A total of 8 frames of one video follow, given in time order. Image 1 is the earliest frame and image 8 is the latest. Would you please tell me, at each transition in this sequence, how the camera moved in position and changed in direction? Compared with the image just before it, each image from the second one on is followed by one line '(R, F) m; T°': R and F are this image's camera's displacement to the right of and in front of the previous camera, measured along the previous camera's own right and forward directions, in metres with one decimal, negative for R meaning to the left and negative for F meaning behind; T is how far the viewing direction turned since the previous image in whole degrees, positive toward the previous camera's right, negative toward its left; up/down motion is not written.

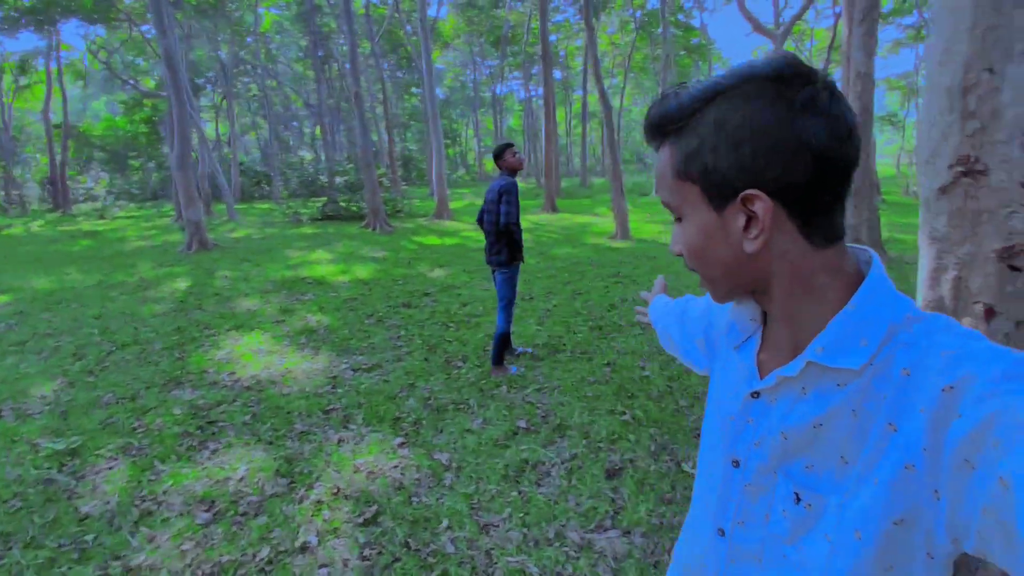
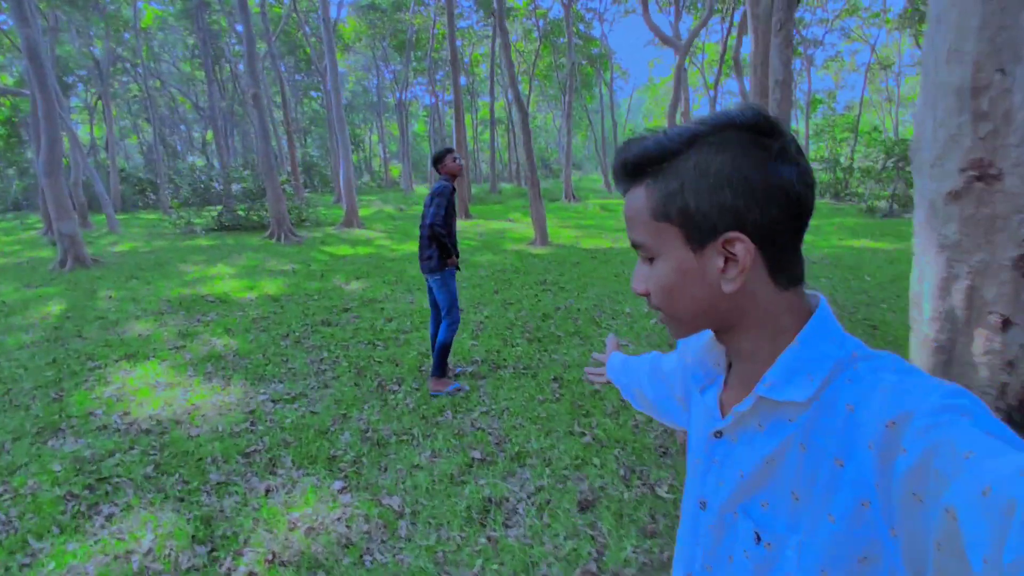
(-0.3, +0.4) m; +9°
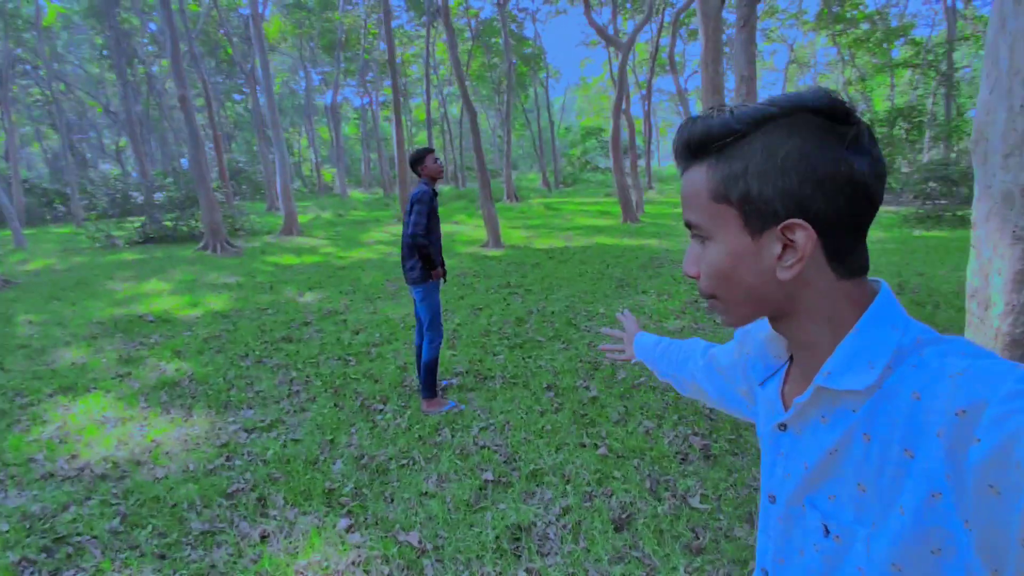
(-0.4, +0.3) m; +6°
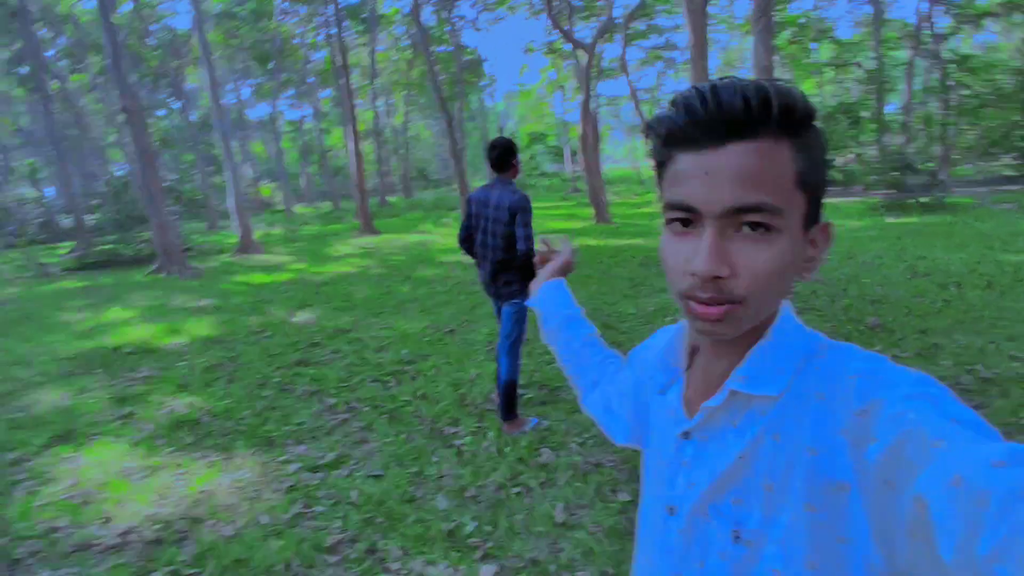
(-1.0, +0.5) m; +6°
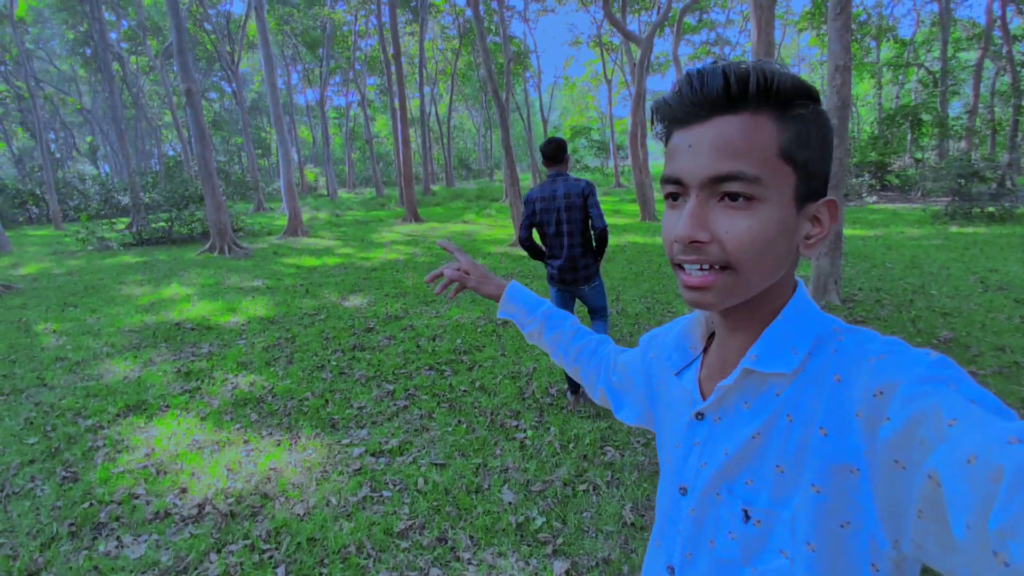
(-0.3, 0.0) m; -3°
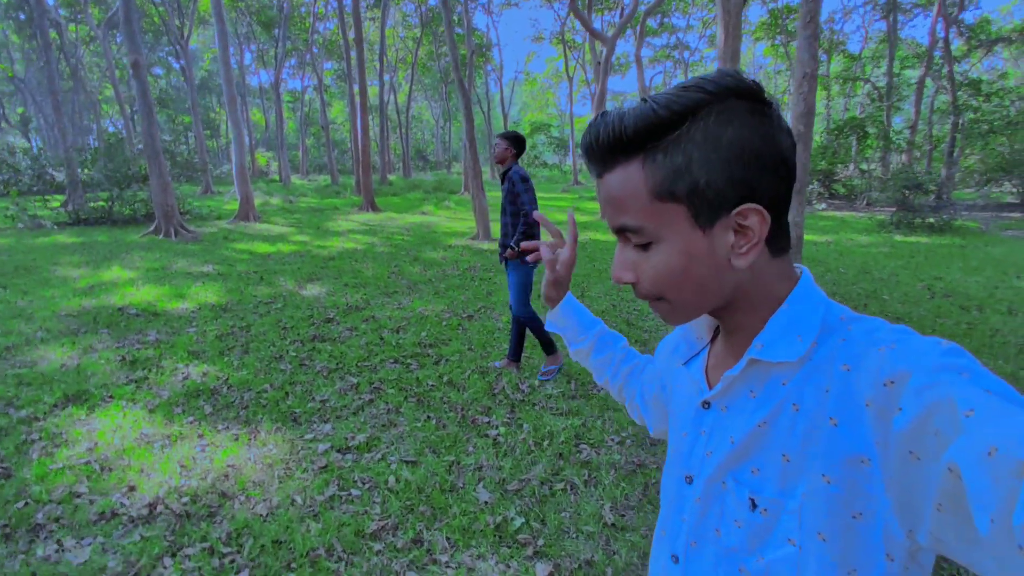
(-0.2, +0.1) m; +4°
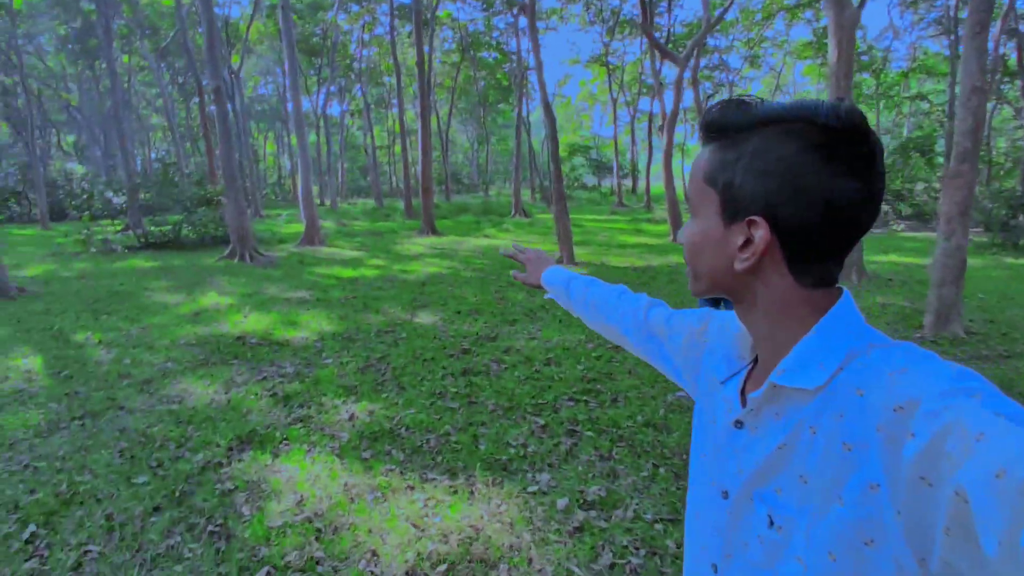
(-1.4, +0.4) m; -2°
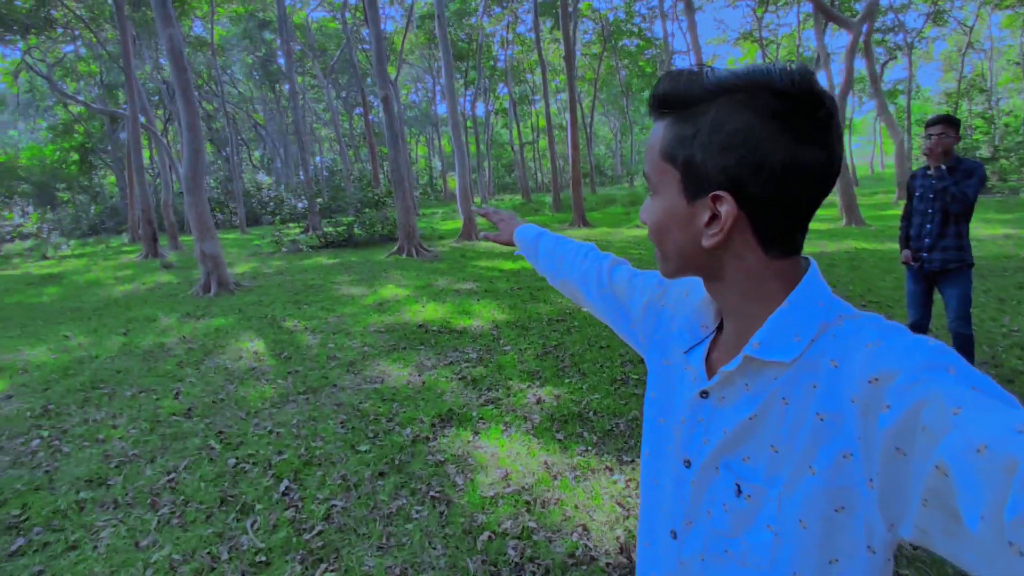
(-0.4, -0.1) m; -13°
